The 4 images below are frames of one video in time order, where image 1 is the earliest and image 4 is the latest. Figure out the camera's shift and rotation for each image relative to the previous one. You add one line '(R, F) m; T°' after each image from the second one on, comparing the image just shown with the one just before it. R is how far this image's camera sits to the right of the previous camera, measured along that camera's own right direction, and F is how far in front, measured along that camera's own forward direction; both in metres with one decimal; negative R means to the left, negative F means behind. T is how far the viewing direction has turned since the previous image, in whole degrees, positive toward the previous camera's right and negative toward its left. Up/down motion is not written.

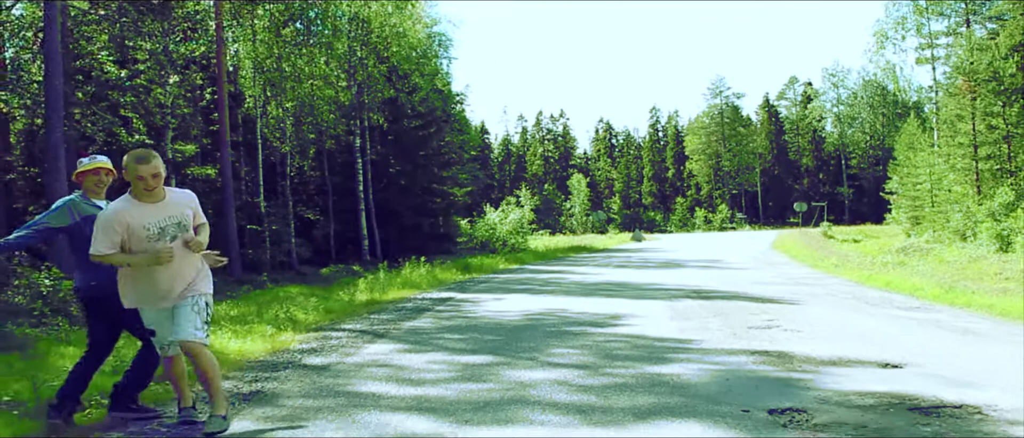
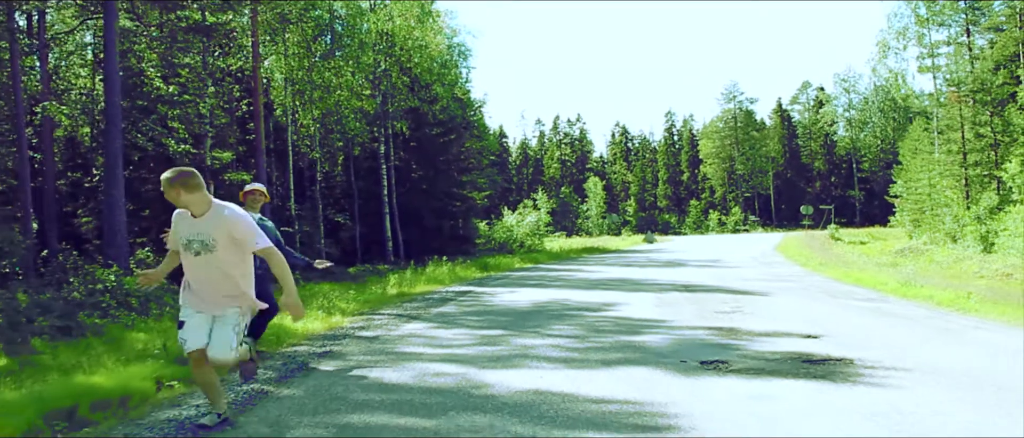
(+0.1, -1.7) m; -1°
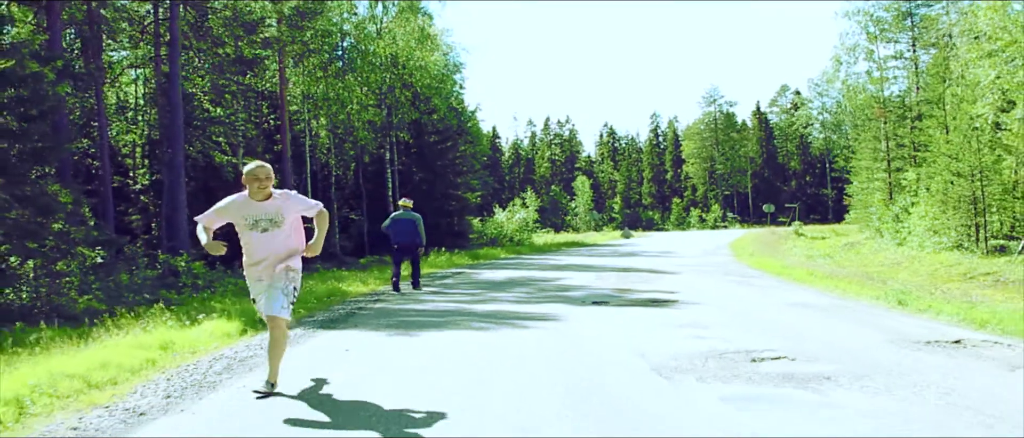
(+0.3, -4.5) m; 0°
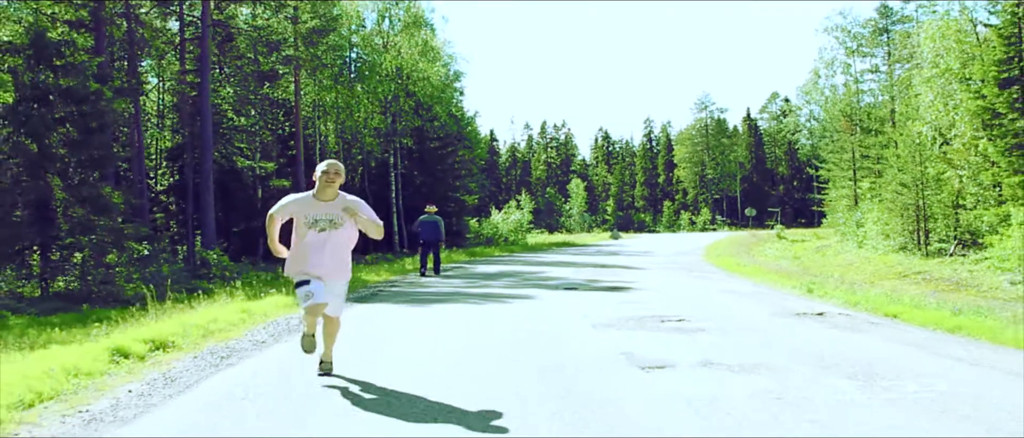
(+0.1, -2.7) m; 0°
